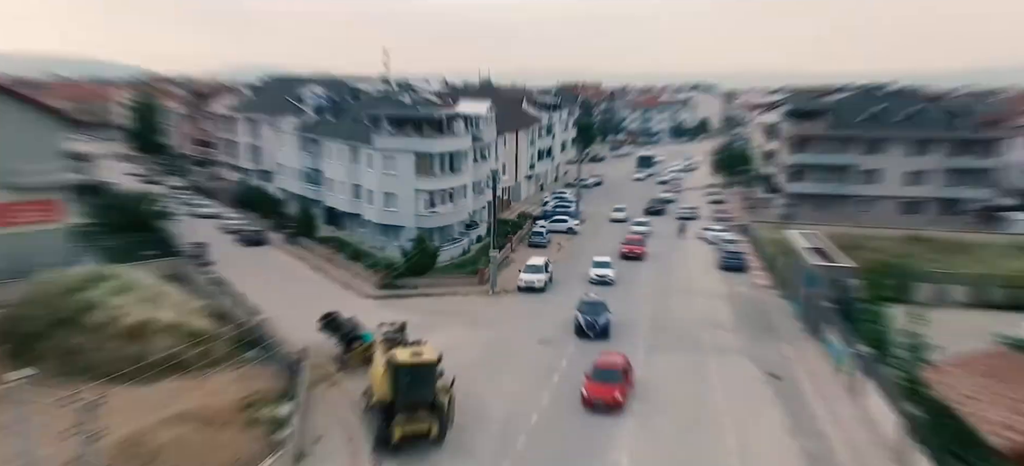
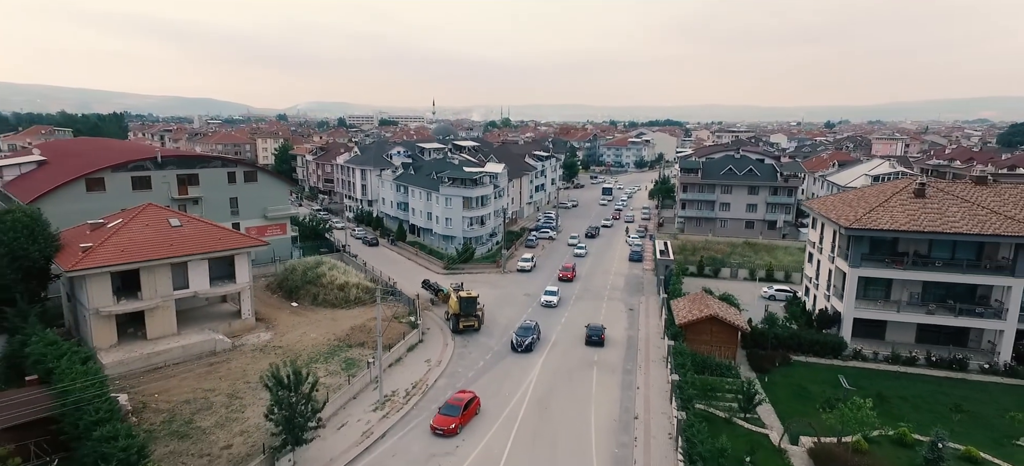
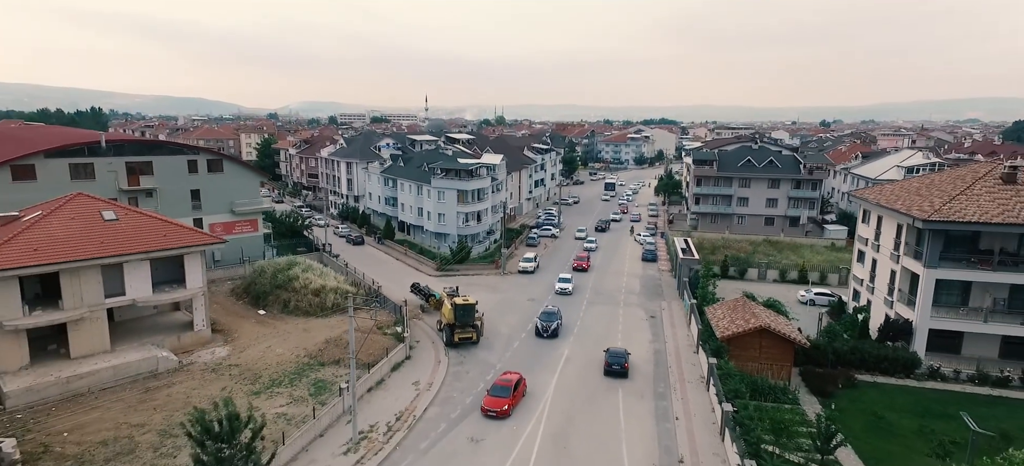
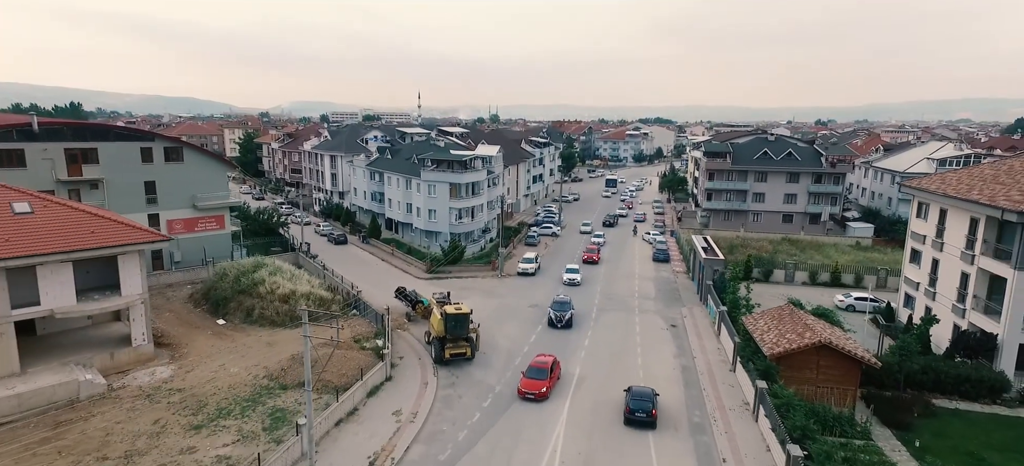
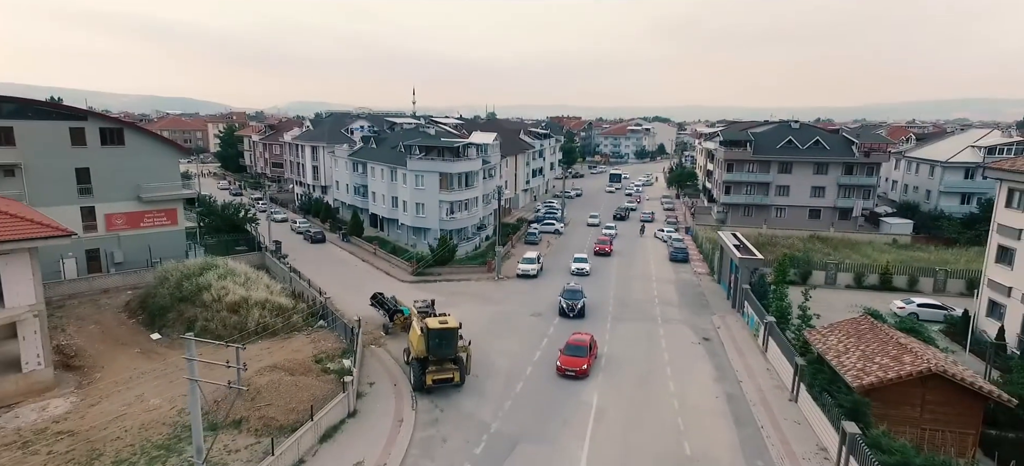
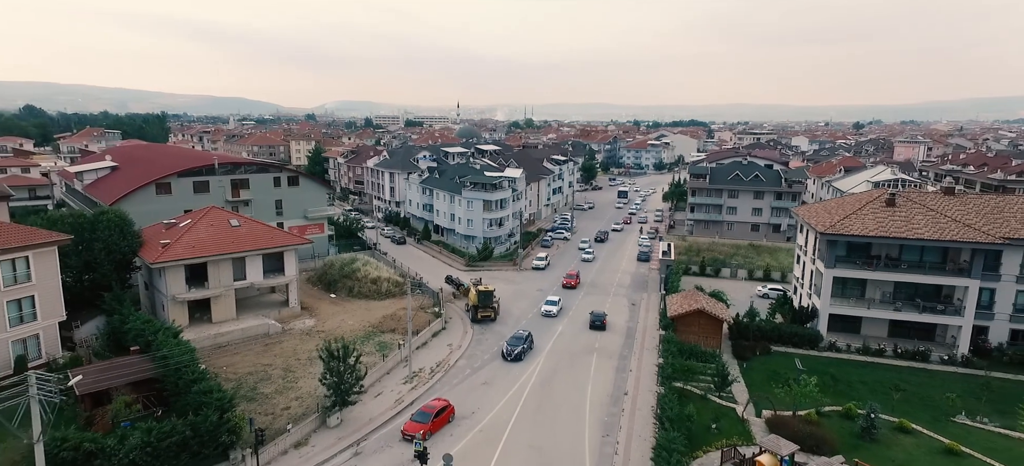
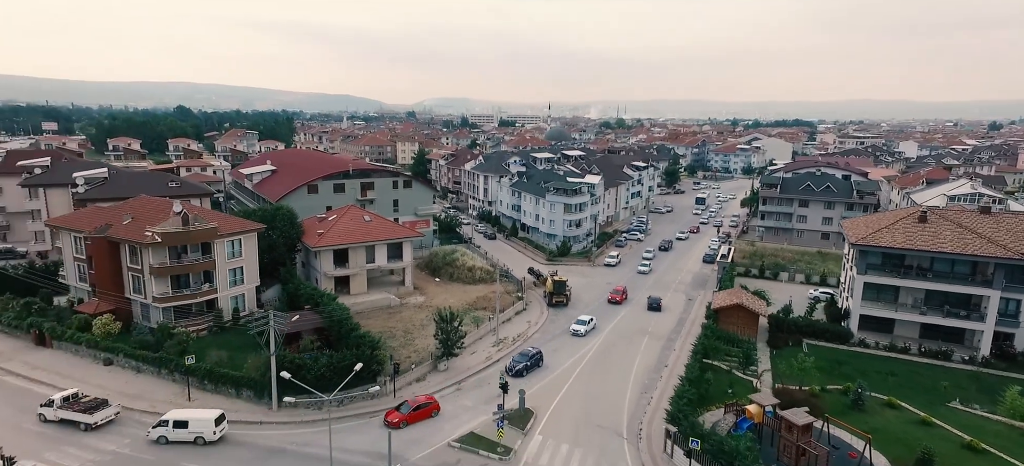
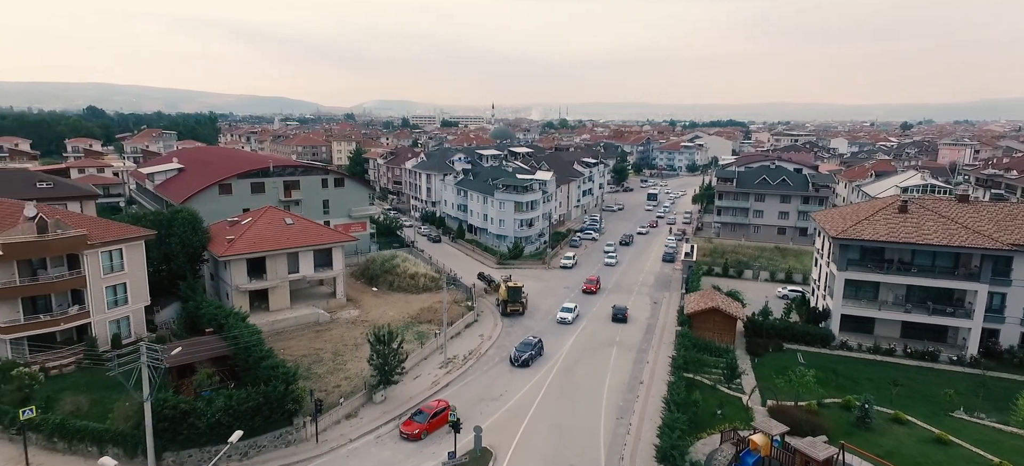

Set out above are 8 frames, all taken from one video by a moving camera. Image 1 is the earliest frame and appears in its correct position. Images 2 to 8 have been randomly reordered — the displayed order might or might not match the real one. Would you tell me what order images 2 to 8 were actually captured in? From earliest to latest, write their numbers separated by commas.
5, 4, 3, 2, 6, 8, 7
